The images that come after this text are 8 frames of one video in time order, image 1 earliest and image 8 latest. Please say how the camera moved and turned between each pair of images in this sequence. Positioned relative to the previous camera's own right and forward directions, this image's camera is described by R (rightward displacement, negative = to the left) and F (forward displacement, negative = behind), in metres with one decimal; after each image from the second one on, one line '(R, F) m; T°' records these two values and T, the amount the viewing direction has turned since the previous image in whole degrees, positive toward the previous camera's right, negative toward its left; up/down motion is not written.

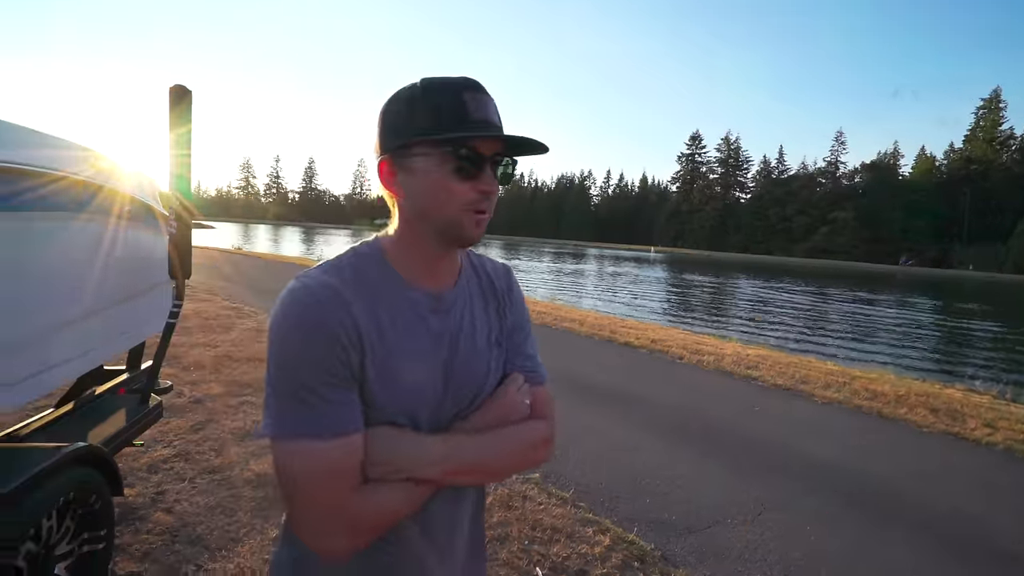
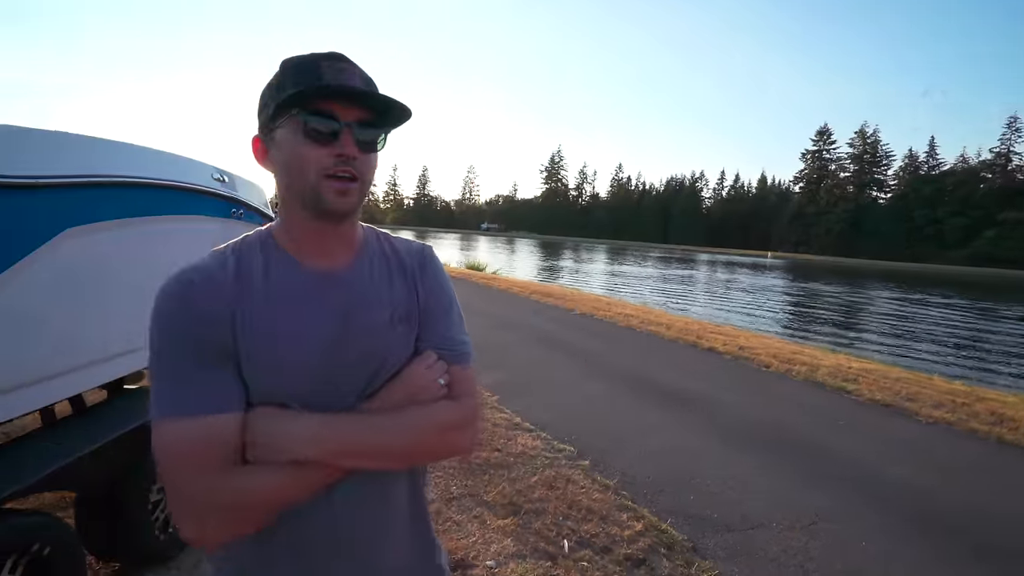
(+0.4, -0.3) m; -11°
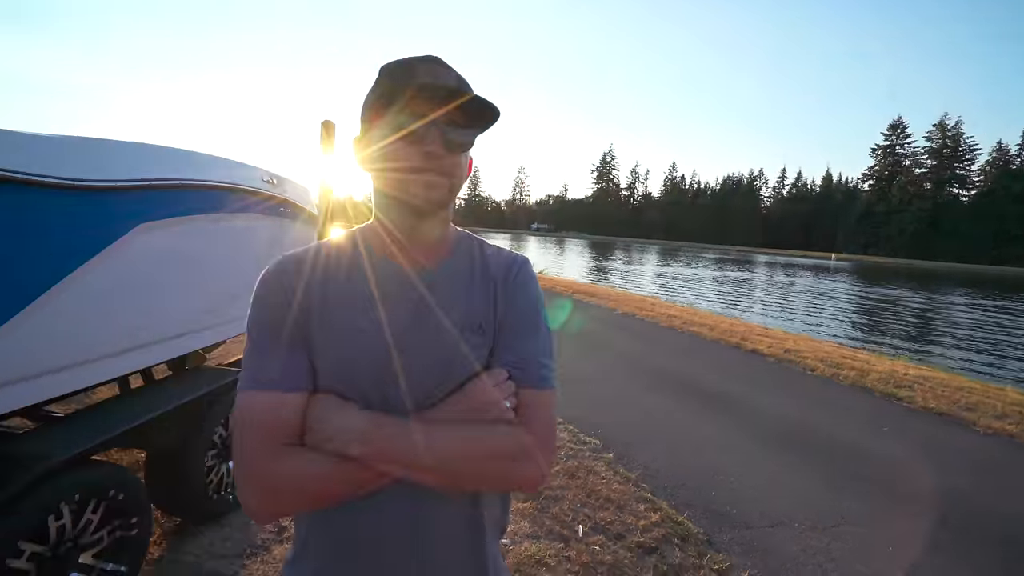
(+0.2, -0.2) m; -5°
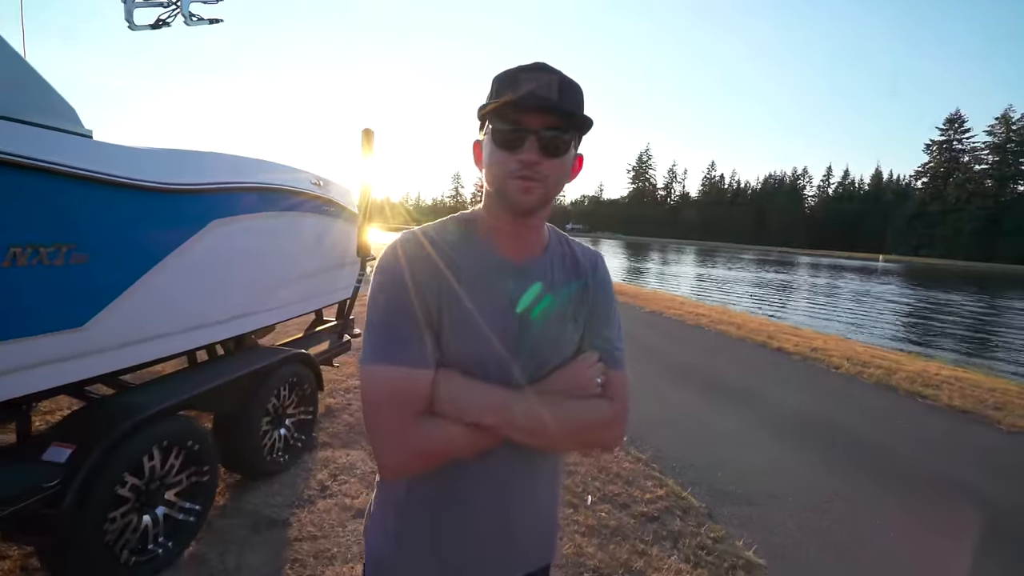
(+0.1, -0.4) m; -4°
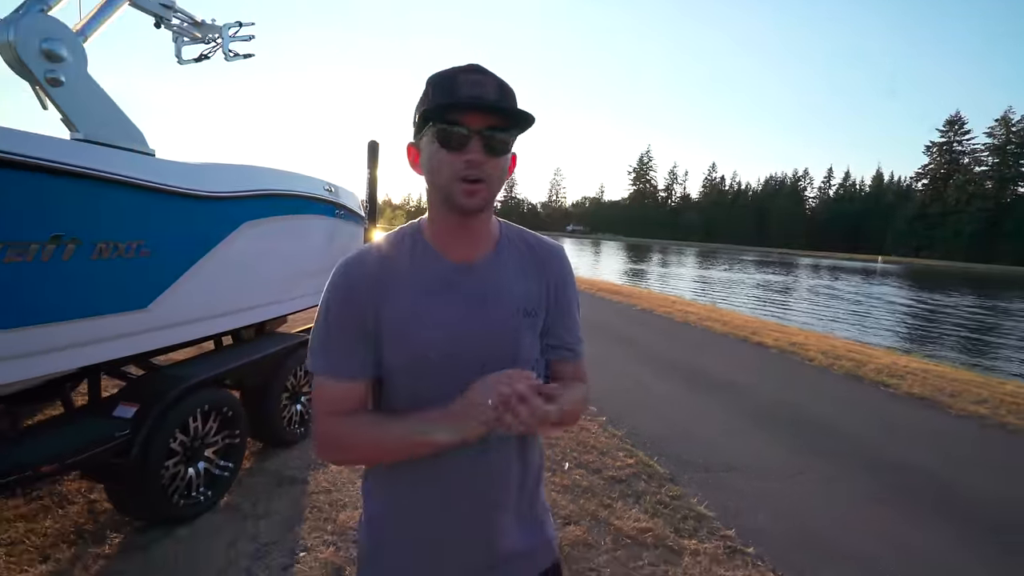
(+0.1, -0.5) m; 0°
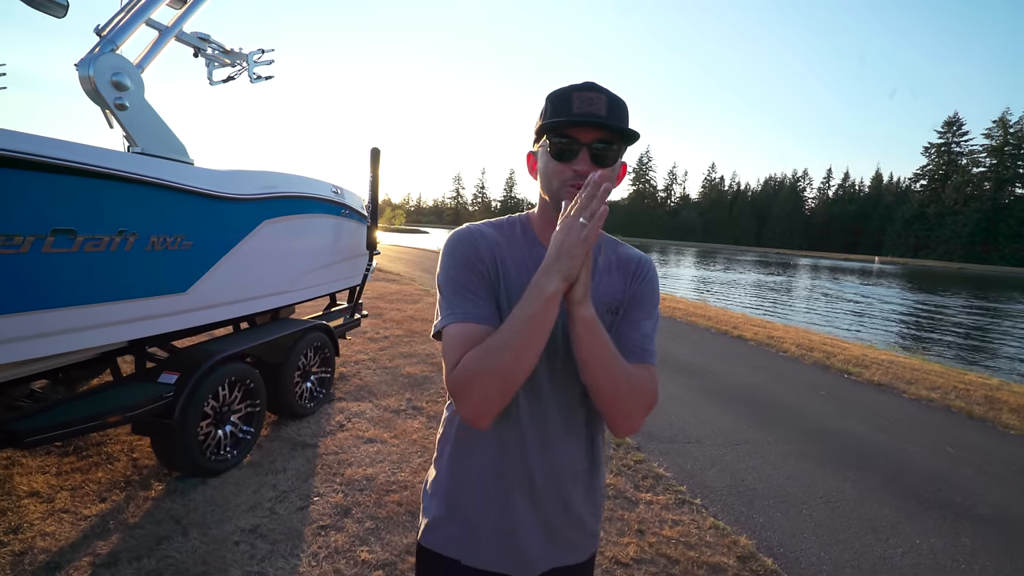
(+0.1, -0.6) m; 0°
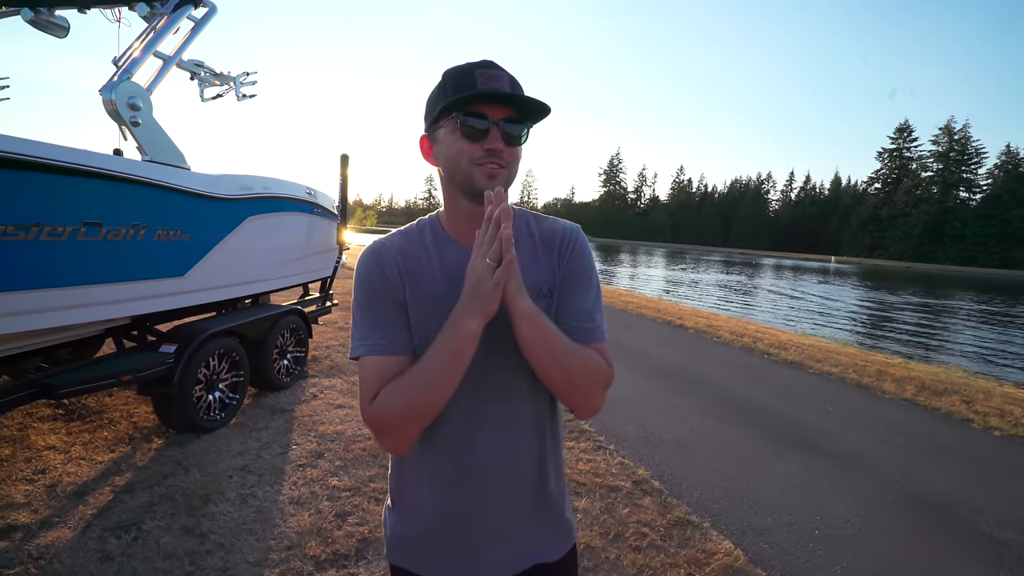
(+0.2, -0.8) m; +3°
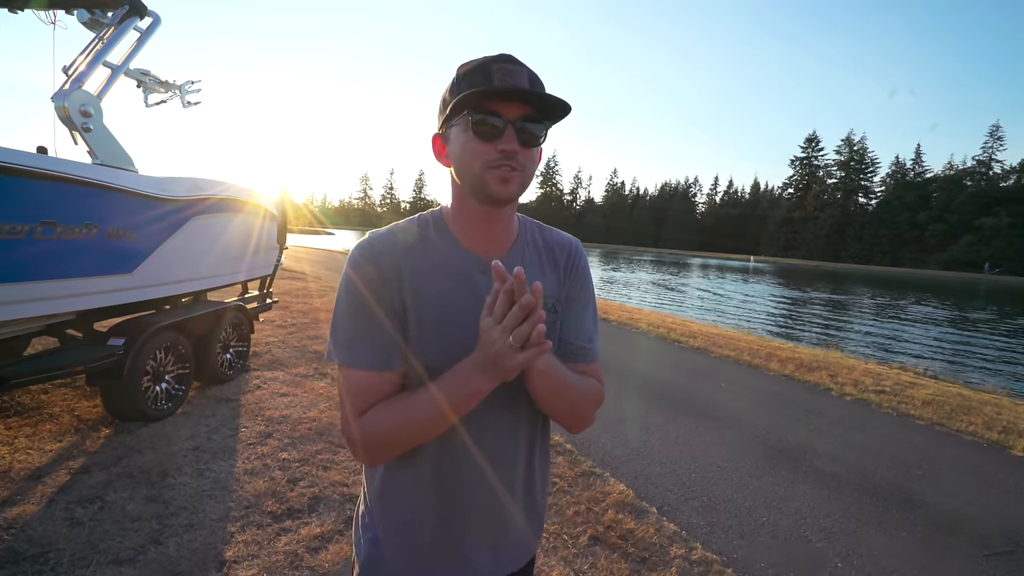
(+0.1, -0.6) m; +7°
